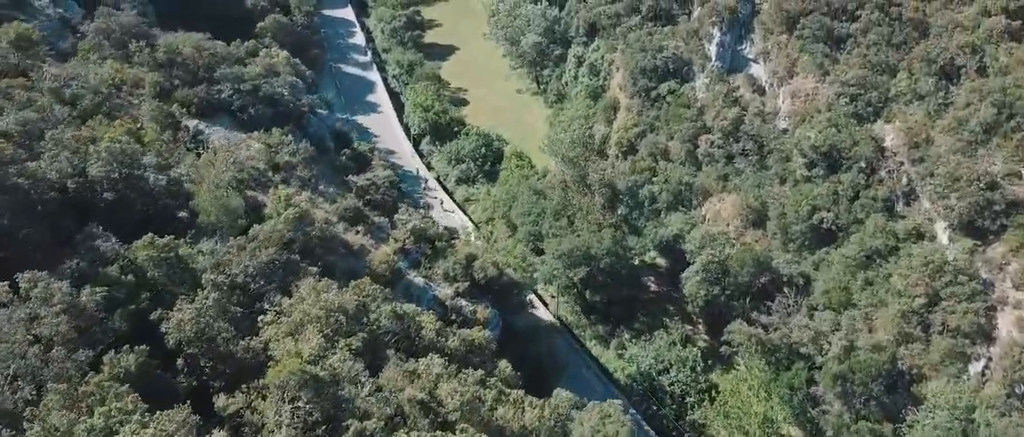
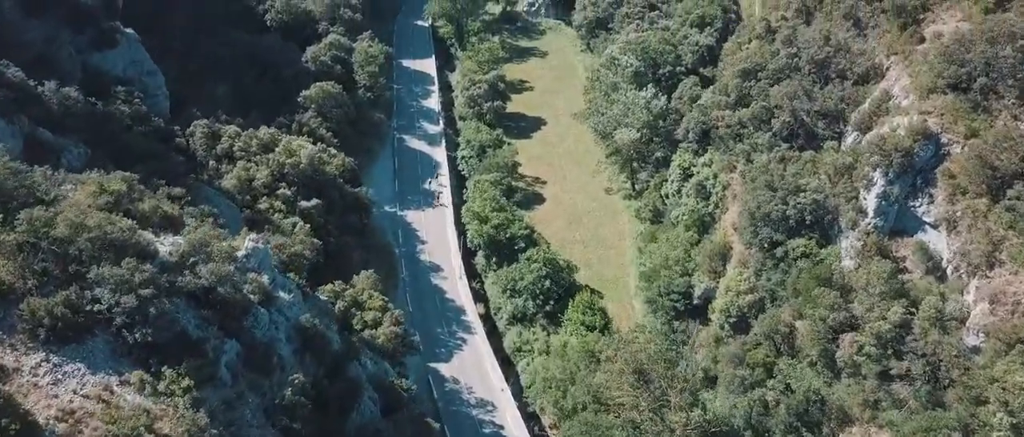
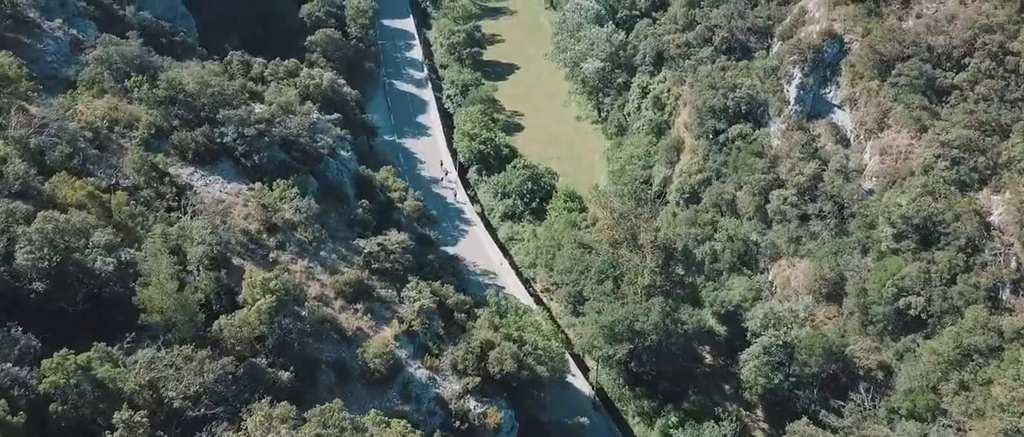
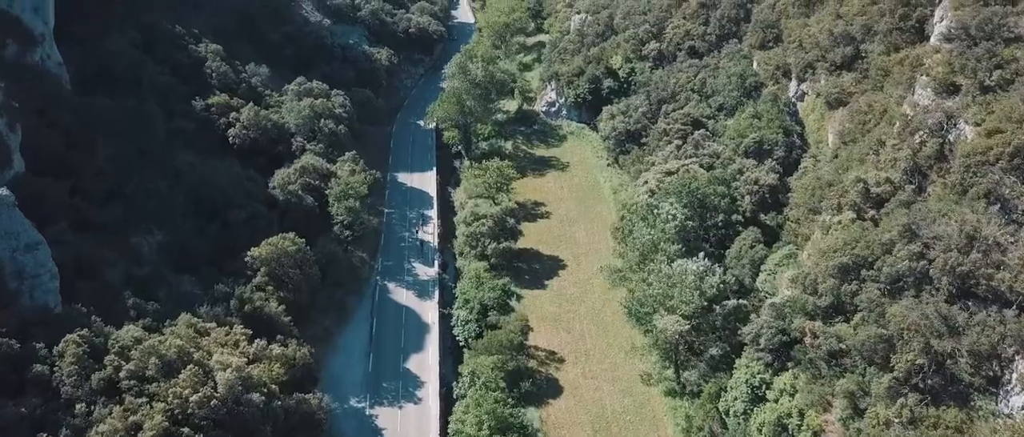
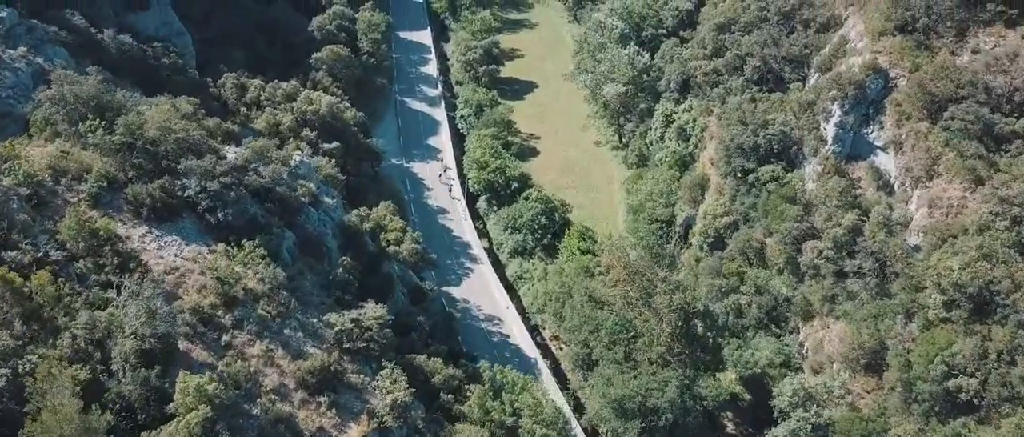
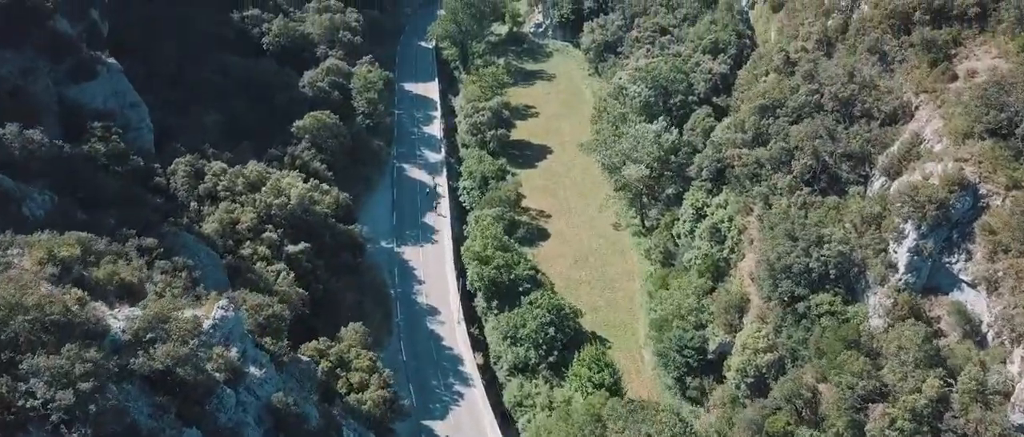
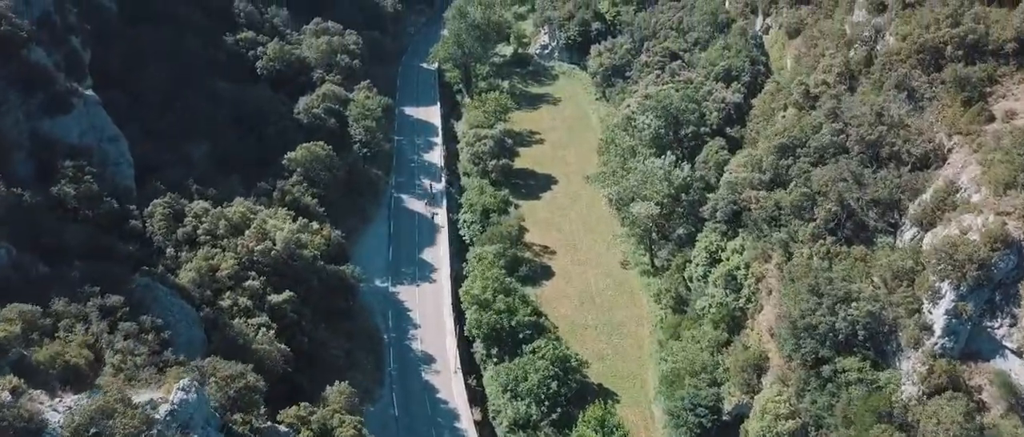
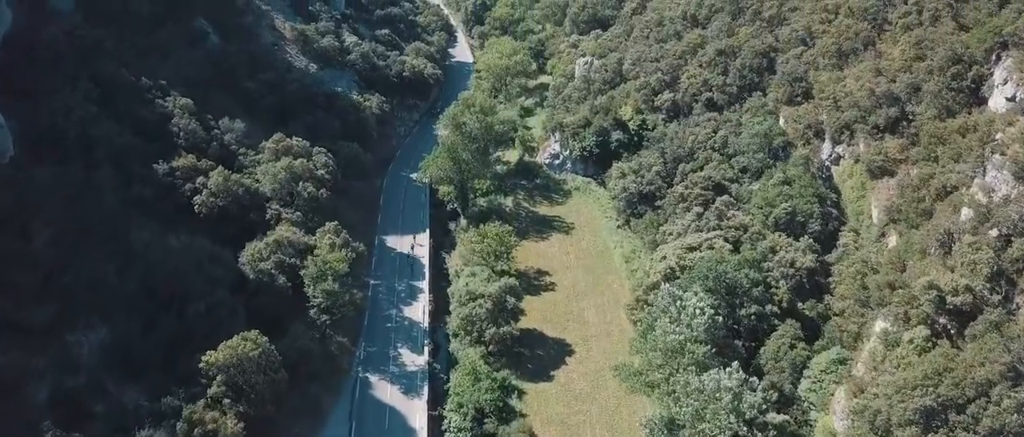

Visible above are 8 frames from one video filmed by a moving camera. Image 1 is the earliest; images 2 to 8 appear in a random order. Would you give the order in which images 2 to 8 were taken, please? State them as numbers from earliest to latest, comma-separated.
3, 5, 2, 6, 7, 4, 8
